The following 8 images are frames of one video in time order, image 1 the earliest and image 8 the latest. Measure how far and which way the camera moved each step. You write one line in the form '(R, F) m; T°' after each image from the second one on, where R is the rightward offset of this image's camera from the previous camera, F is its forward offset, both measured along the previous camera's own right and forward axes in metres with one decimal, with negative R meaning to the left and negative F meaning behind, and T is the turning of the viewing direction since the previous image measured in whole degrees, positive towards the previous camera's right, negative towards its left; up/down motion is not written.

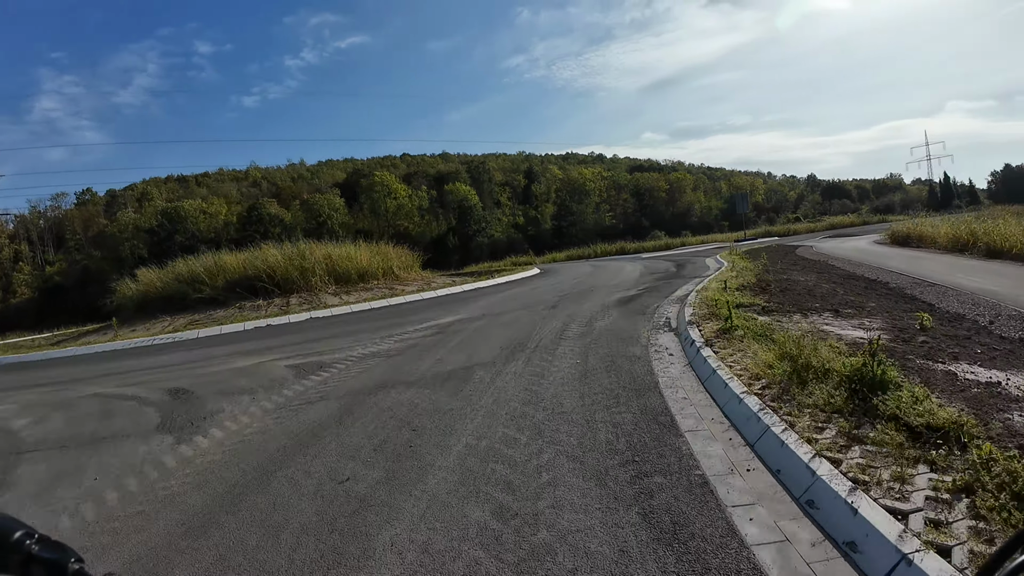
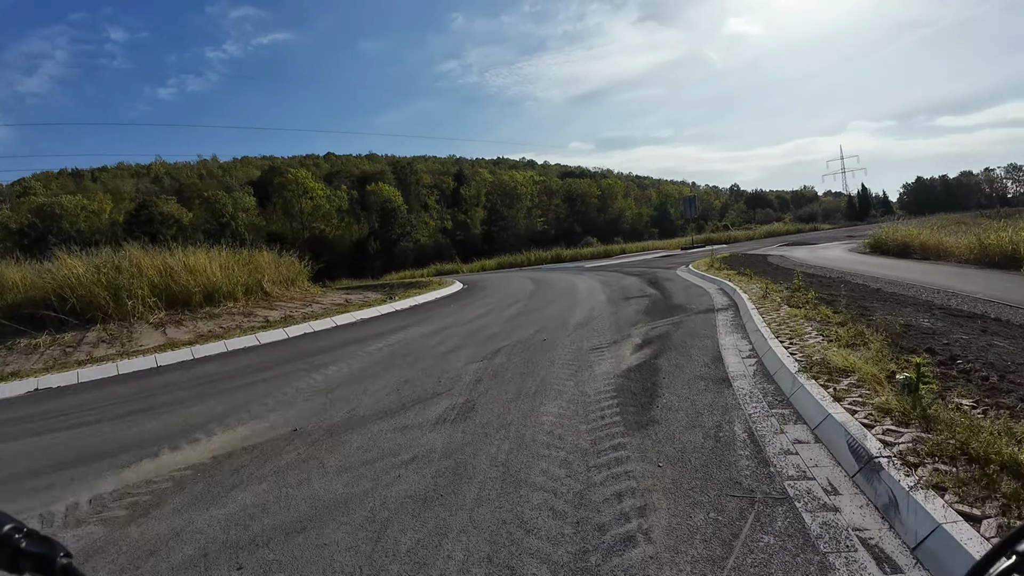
(+0.4, +4.4) m; +6°
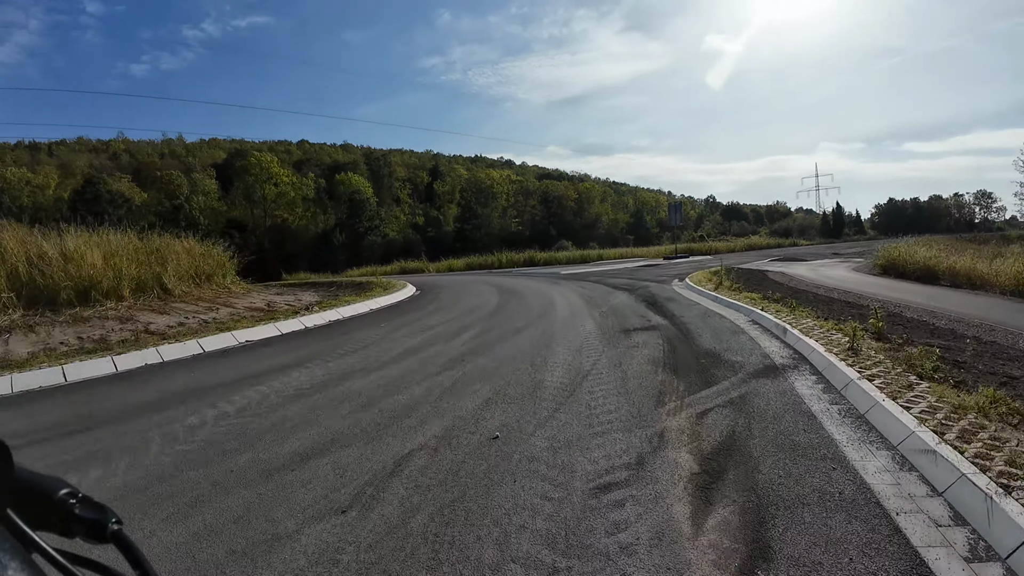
(+0.2, +2.4) m; +2°
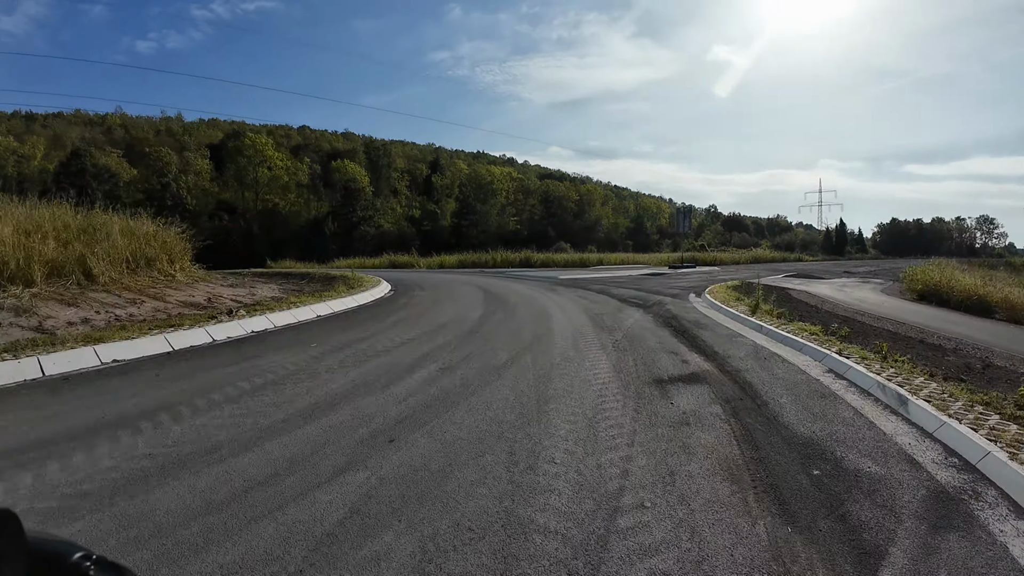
(+0.1, +1.7) m; 0°
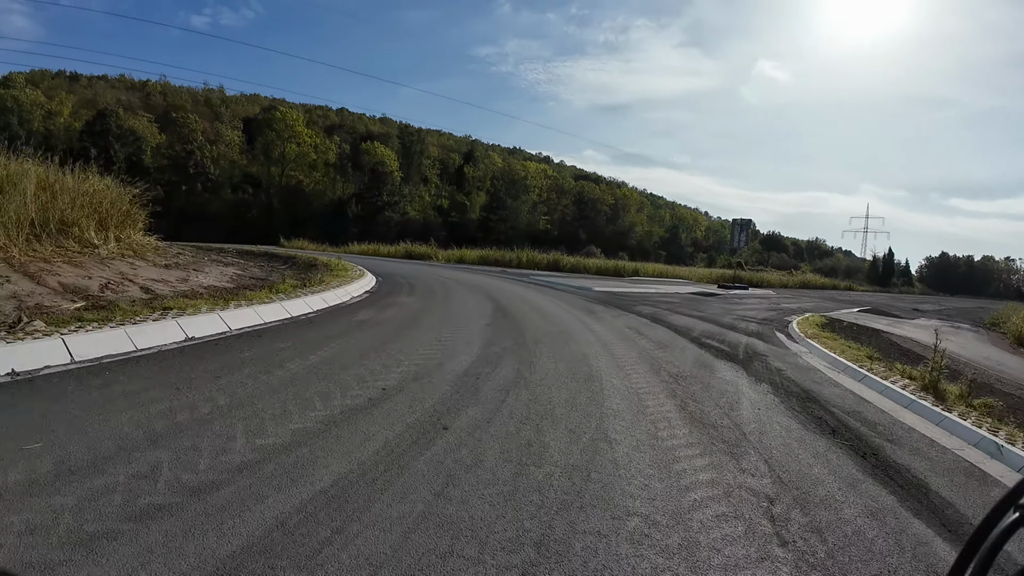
(0.0, +2.7) m; -2°
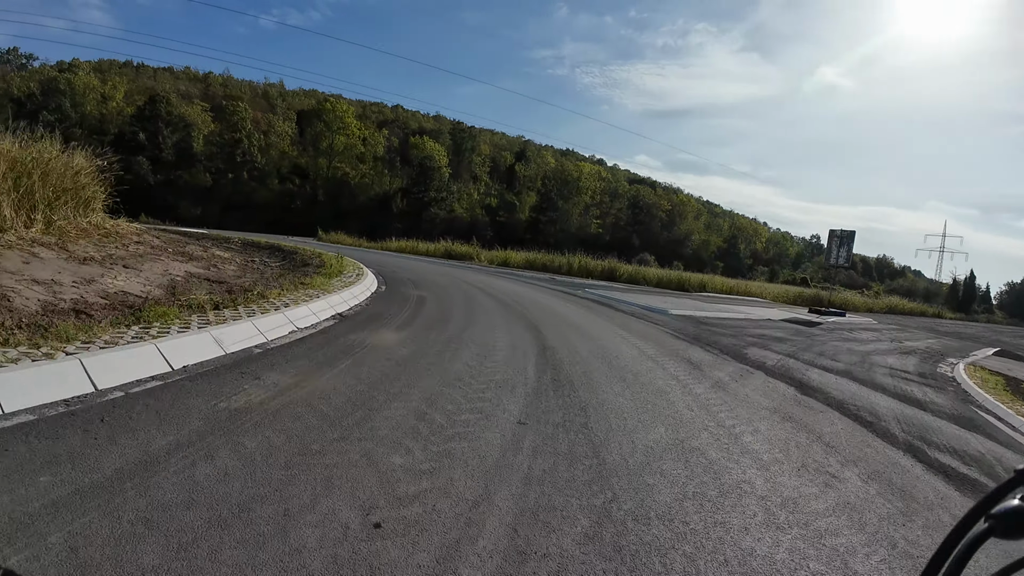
(-0.1, +2.4) m; -4°
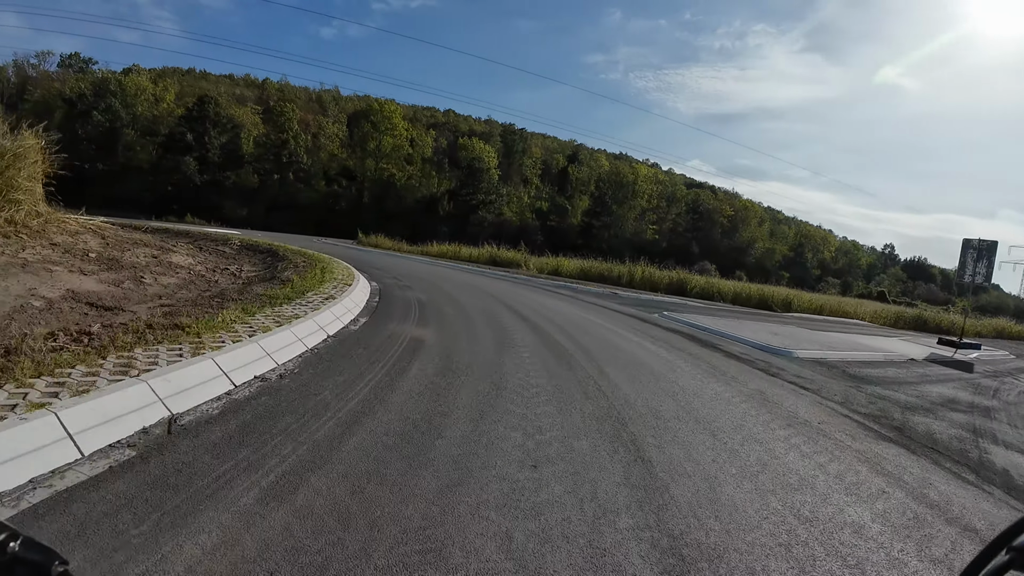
(-0.1, +2.3) m; -4°
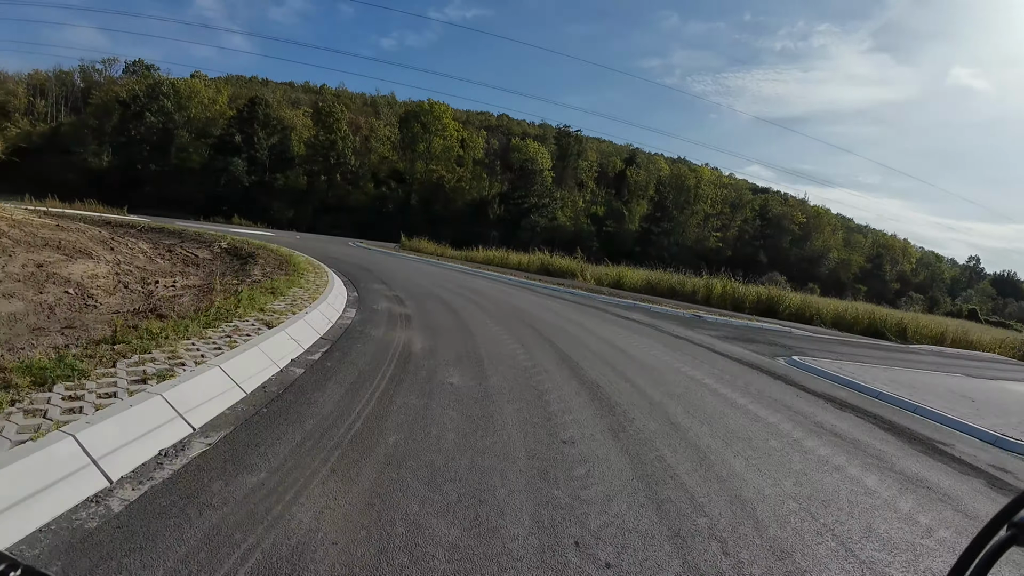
(0.0, +2.1) m; -5°
